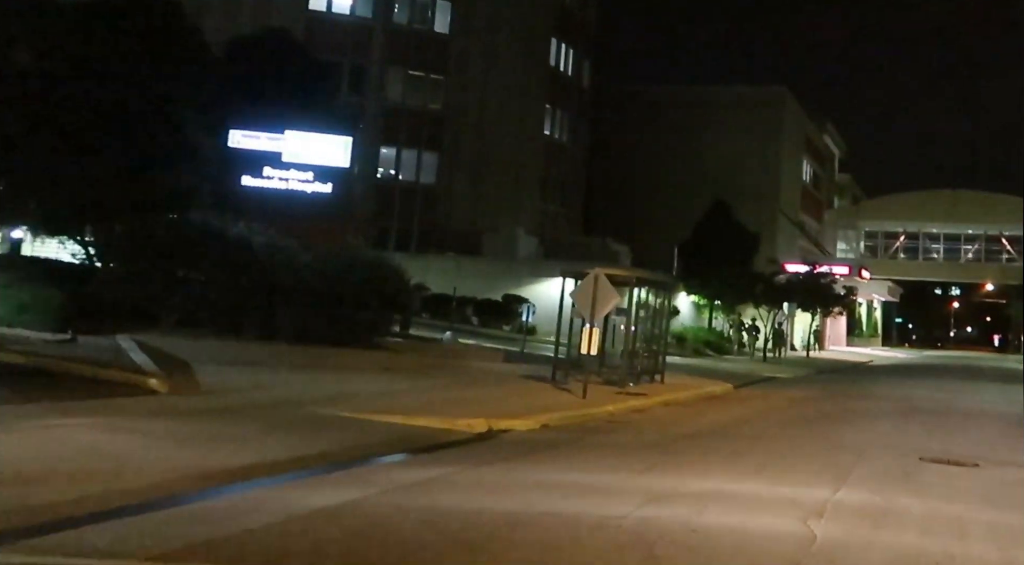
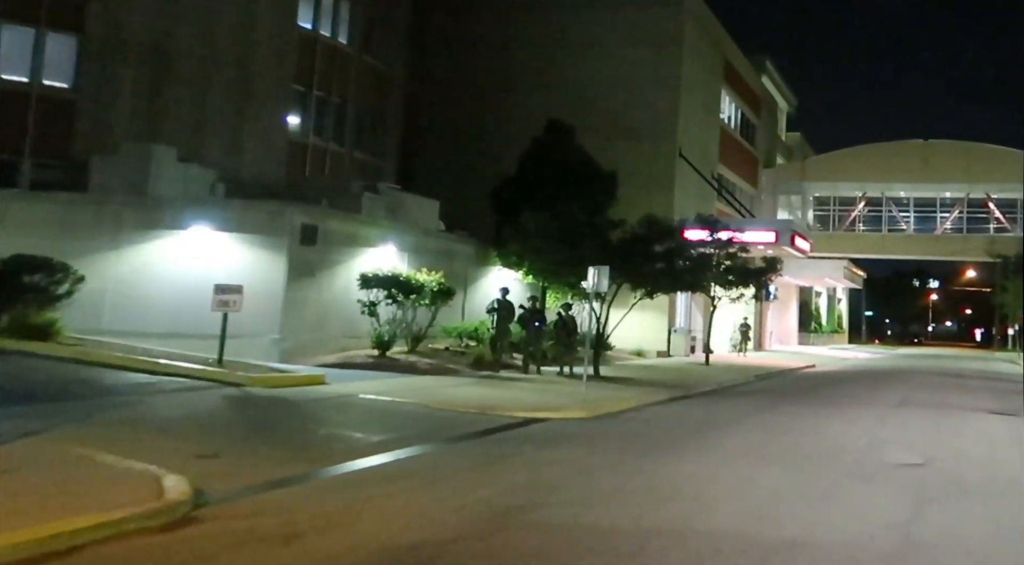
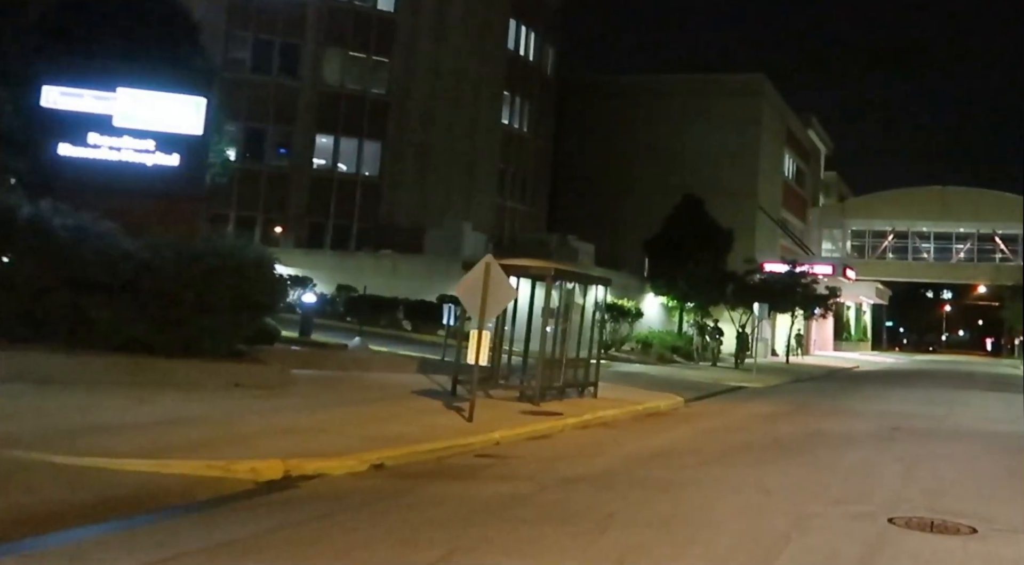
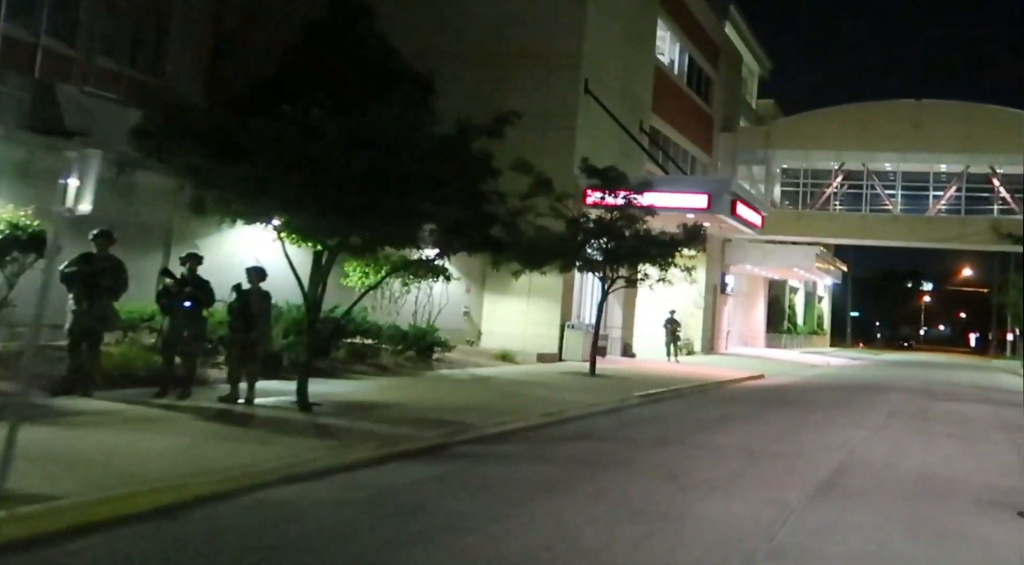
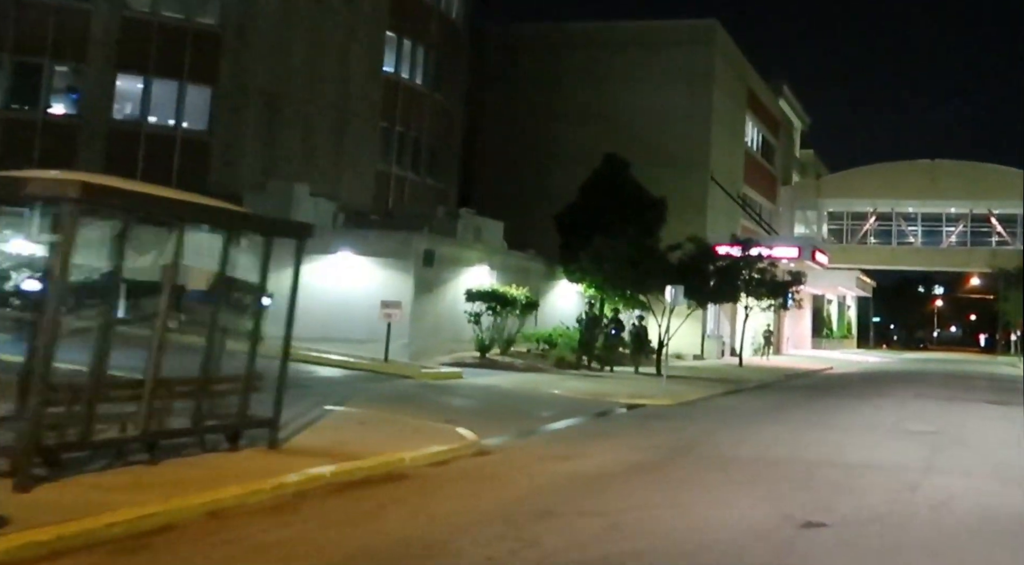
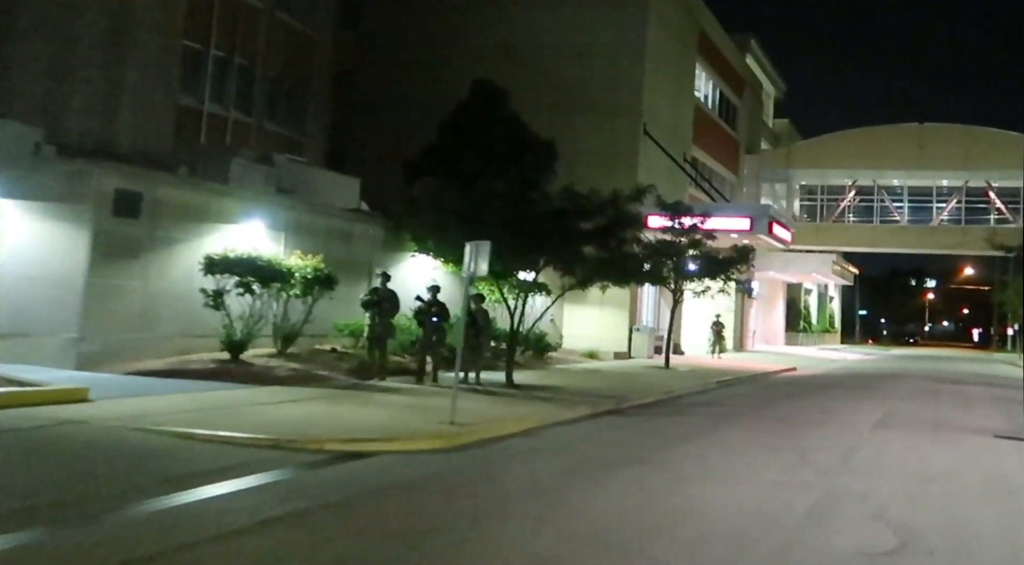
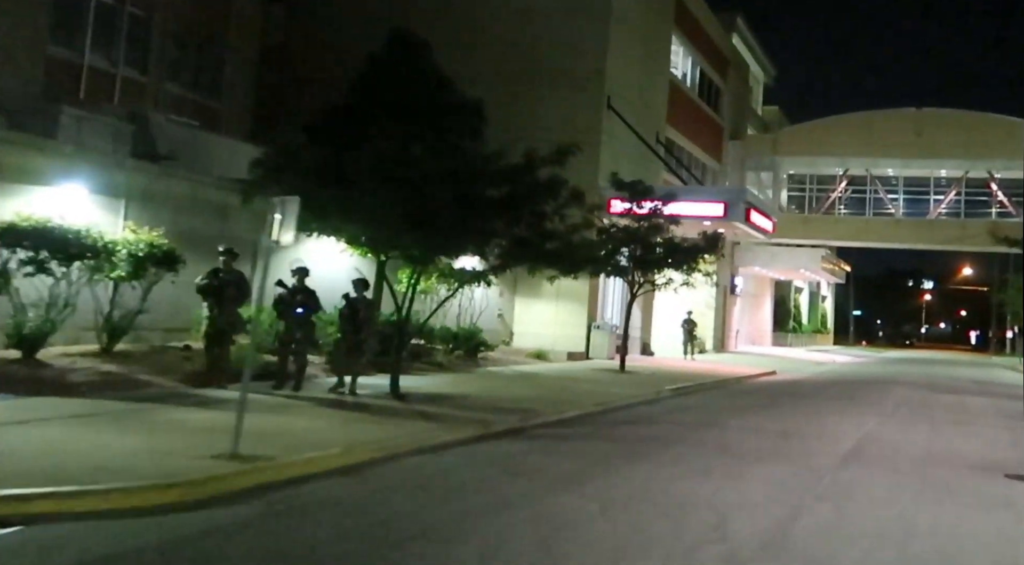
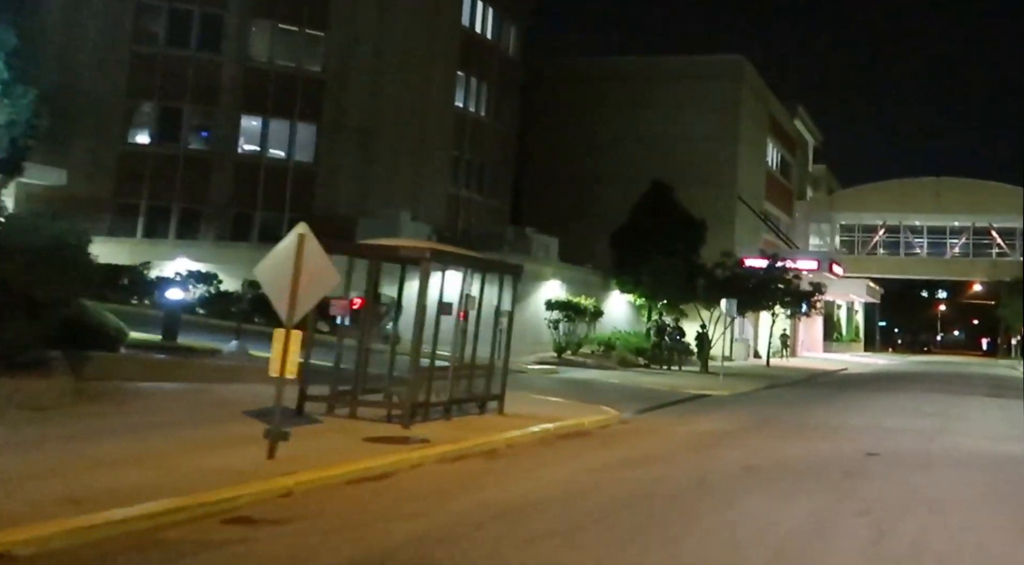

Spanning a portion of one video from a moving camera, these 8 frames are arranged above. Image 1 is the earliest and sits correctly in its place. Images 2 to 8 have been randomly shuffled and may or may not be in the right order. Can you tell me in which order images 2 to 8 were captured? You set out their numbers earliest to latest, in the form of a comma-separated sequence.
3, 8, 5, 2, 6, 7, 4
